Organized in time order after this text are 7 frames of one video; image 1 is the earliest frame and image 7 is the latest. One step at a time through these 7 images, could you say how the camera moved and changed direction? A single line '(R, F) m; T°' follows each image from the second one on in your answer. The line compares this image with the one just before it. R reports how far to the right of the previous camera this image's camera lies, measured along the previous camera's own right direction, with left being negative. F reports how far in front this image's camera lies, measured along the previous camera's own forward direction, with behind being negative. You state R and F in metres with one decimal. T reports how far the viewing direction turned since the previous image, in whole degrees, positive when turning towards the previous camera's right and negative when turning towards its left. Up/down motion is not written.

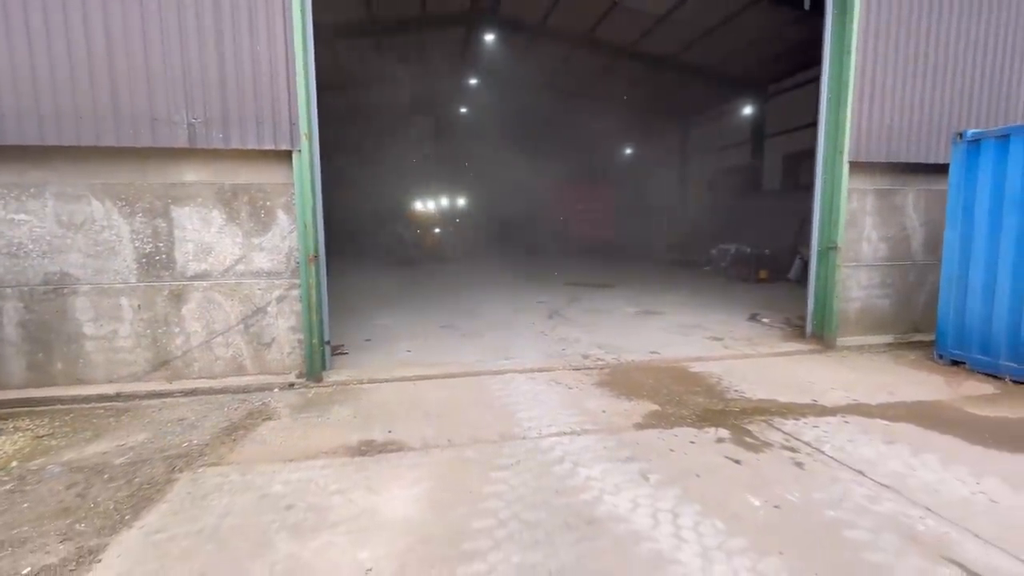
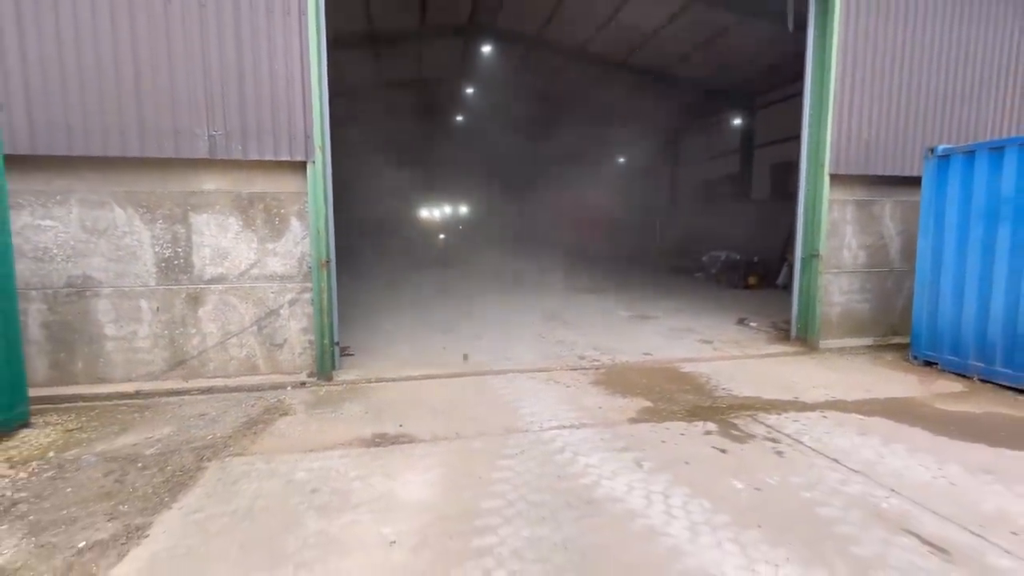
(-0.1, -0.3) m; +1°
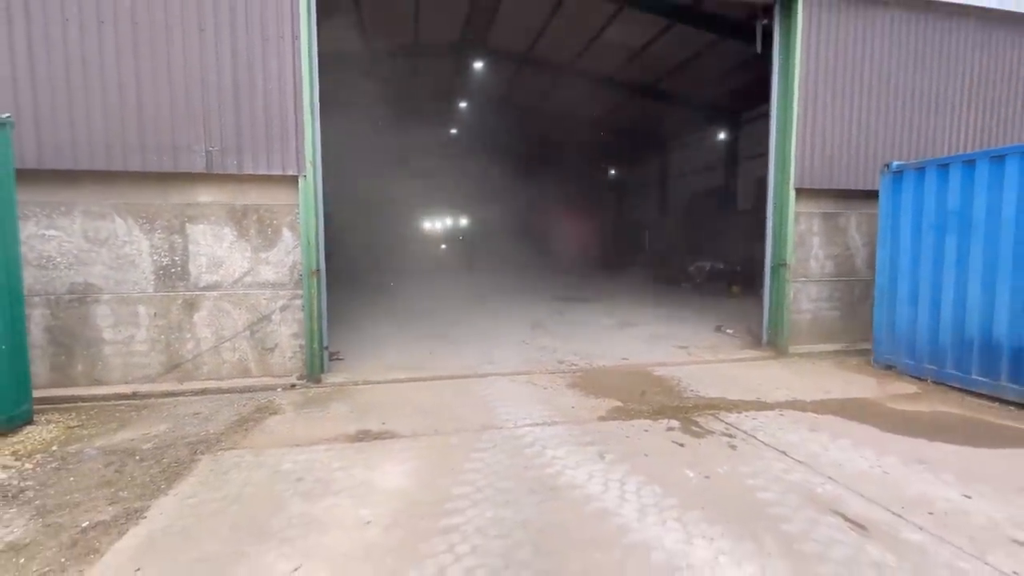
(+0.2, -0.3) m; 0°
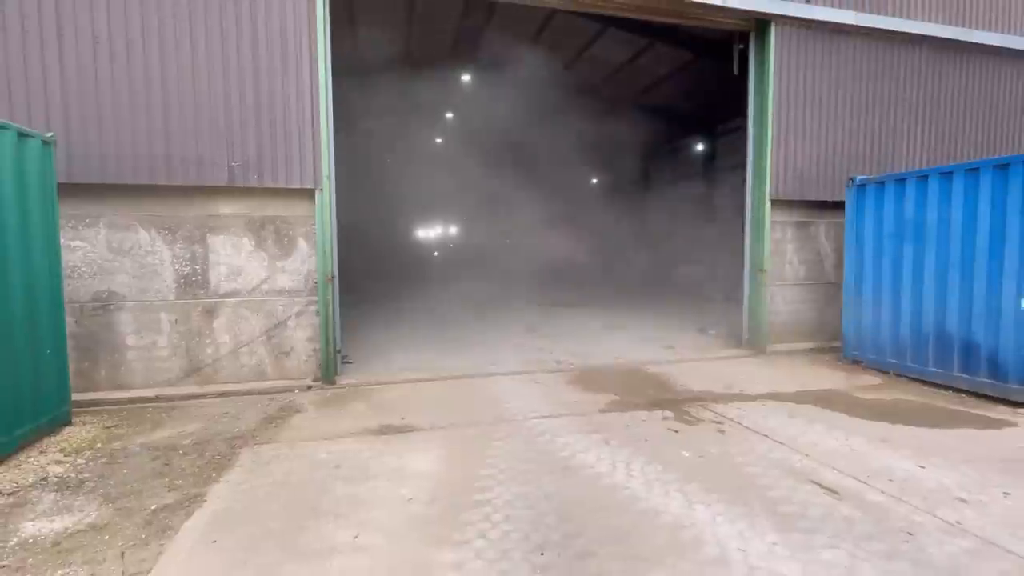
(-0.2, -0.4) m; +2°
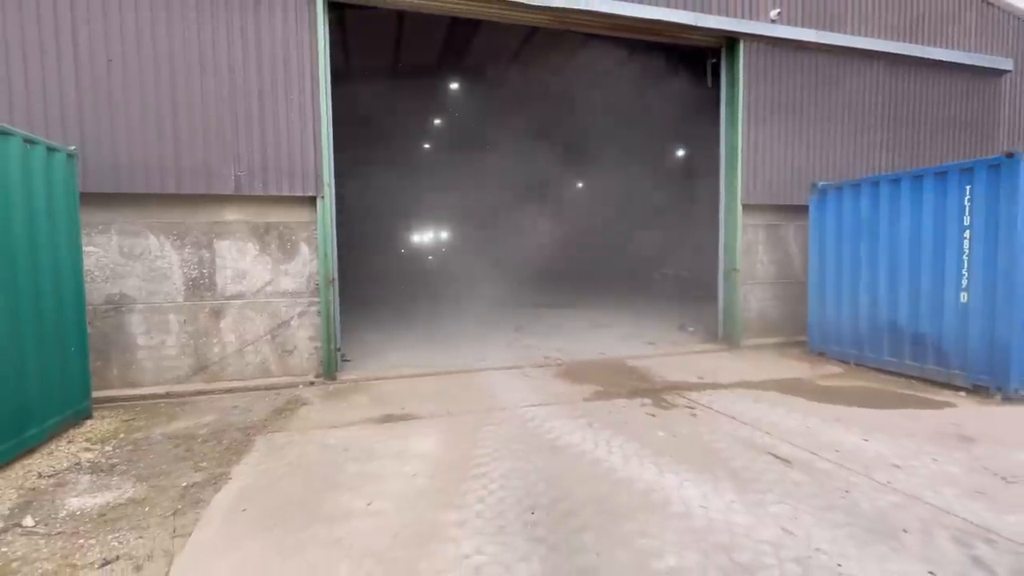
(0.0, -0.4) m; +1°
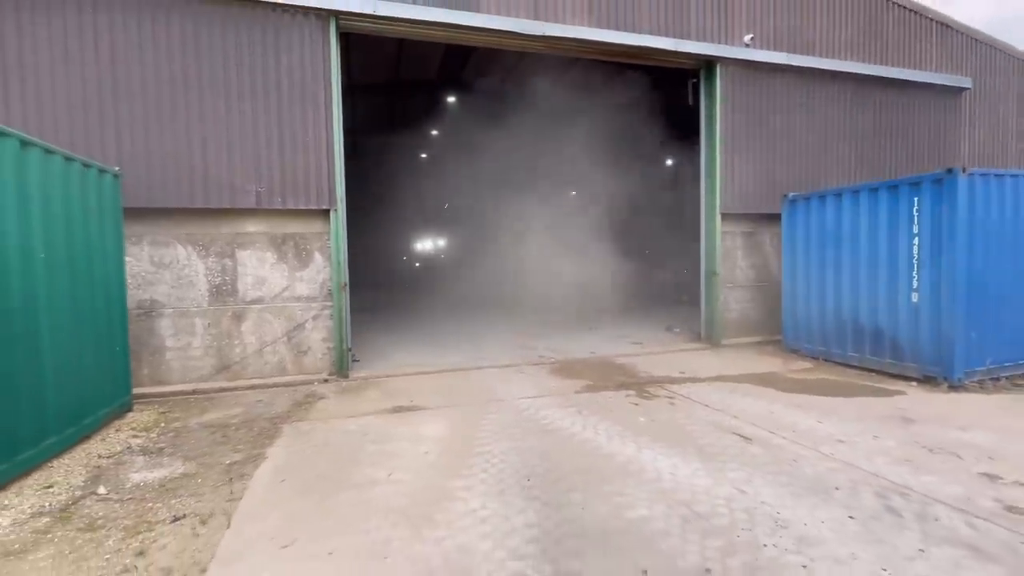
(0.0, -0.5) m; 0°
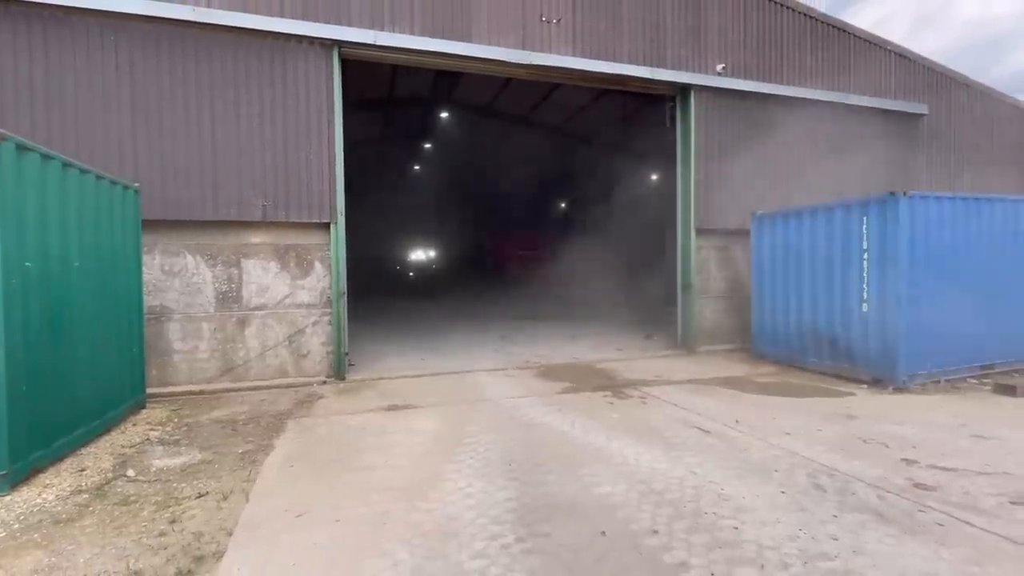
(0.0, -0.5) m; +1°
